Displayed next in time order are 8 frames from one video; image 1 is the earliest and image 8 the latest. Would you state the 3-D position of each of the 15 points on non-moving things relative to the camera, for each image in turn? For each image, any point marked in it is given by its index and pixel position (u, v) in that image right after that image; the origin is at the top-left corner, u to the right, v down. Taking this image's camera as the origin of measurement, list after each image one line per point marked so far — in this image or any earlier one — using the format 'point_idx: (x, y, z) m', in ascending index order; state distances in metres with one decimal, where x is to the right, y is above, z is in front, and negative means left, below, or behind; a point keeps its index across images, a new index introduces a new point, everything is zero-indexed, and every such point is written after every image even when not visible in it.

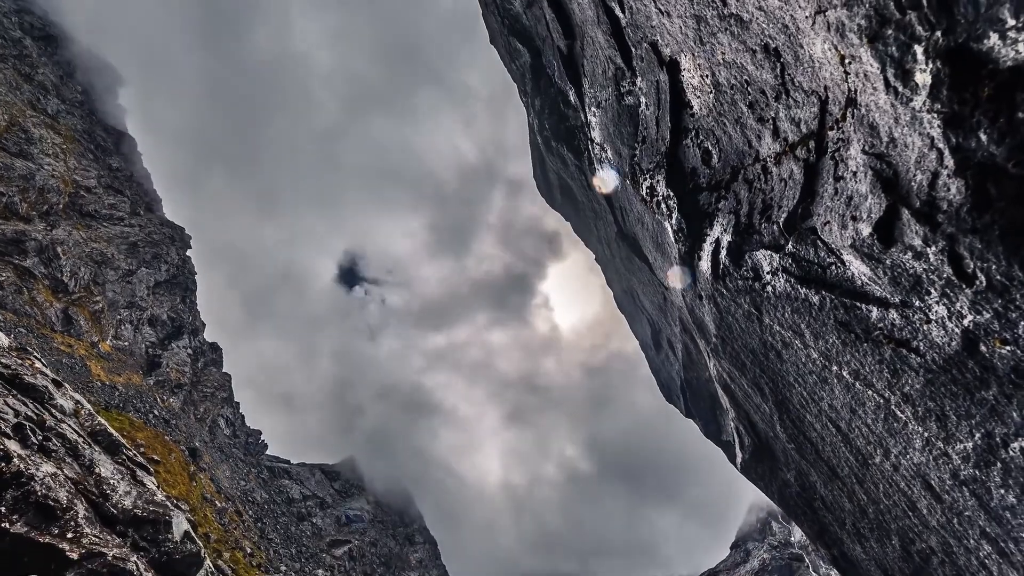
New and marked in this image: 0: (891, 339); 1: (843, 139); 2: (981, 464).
0: (+15.6, -2.1, +18.8) m
1: (+13.8, +6.3, +19.2) m
2: (+17.4, -6.5, +16.9) m
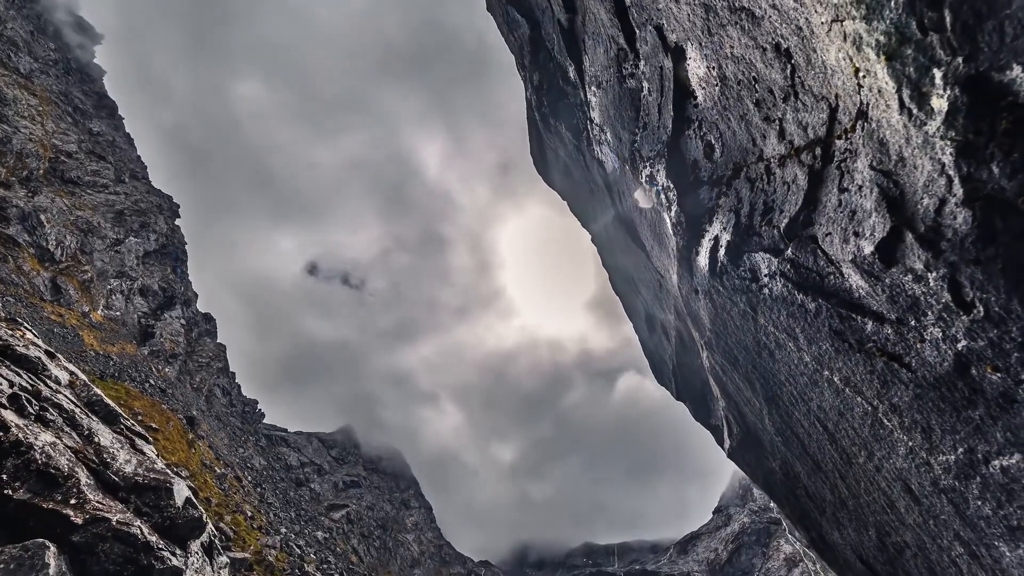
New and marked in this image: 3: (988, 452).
0: (+15.6, -2.7, +19.1) m
1: (+13.9, +5.7, +18.8) m
2: (+17.3, -7.2, +17.6) m
3: (+17.0, -5.8, +16.4) m
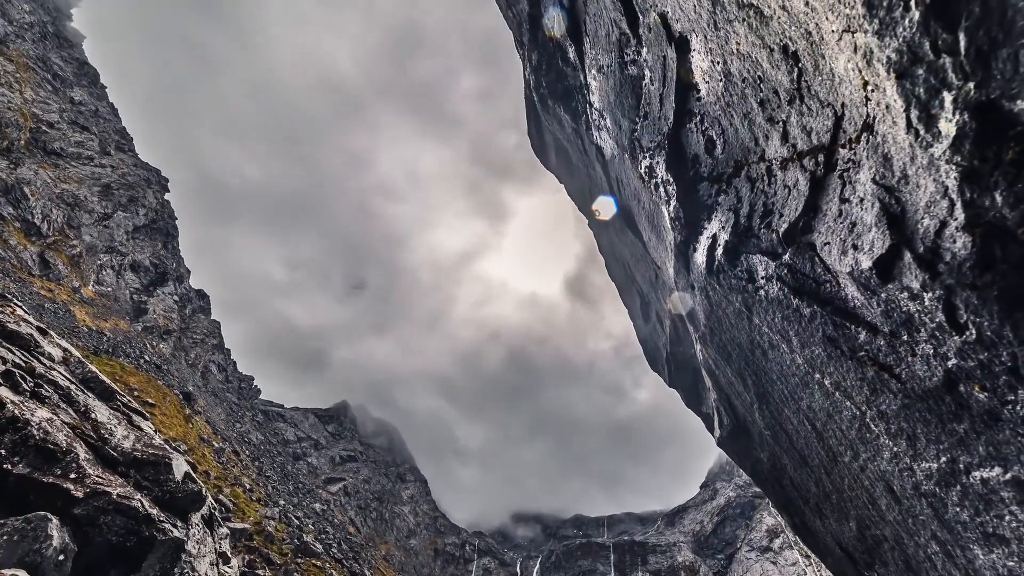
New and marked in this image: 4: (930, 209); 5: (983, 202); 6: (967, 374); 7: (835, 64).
0: (+15.5, -3.1, +19.5) m
1: (+14.0, +5.2, +18.7) m
2: (+17.3, -7.8, +18.3) m
3: (+17.0, -6.5, +17.0) m
4: (+13.9, +2.7, +15.2) m
5: (+14.2, +2.6, +13.8) m
6: (+15.7, -3.0, +15.8) m
7: (+12.9, +8.9, +18.2) m
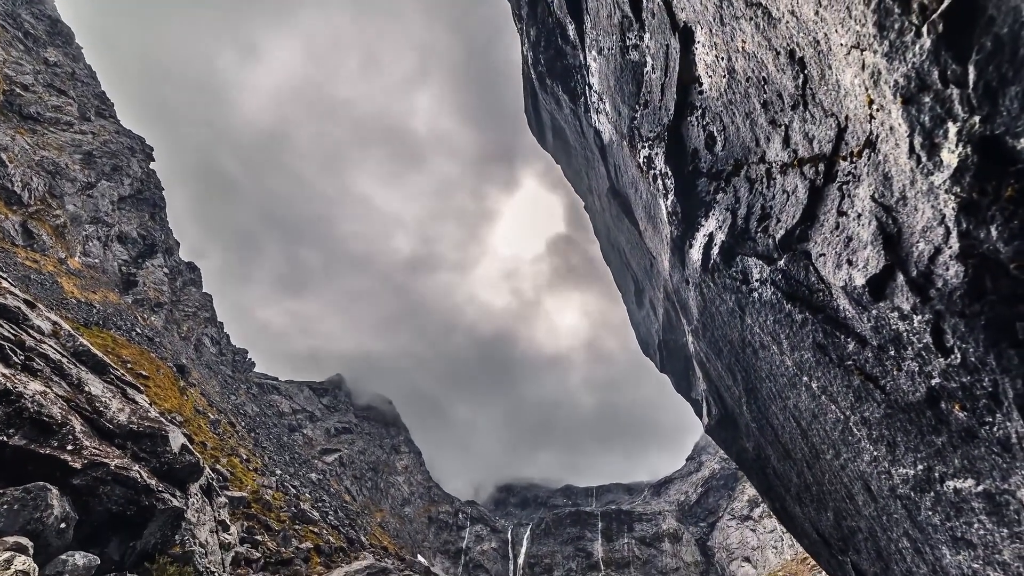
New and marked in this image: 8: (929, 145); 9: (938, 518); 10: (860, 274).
0: (+15.4, -3.7, +20.1) m
1: (+14.0, +4.6, +18.7) m
2: (+17.1, -8.4, +19.3) m
3: (+16.9, -7.2, +17.9) m
4: (+13.9, +1.8, +15.4) m
5: (+14.2, +1.6, +14.0) m
6: (+15.7, -3.8, +16.4) m
7: (+12.9, +8.3, +17.9) m
8: (+13.1, +4.5, +14.3) m
9: (+17.6, -9.5, +18.8) m
10: (+13.8, +0.6, +18.1) m
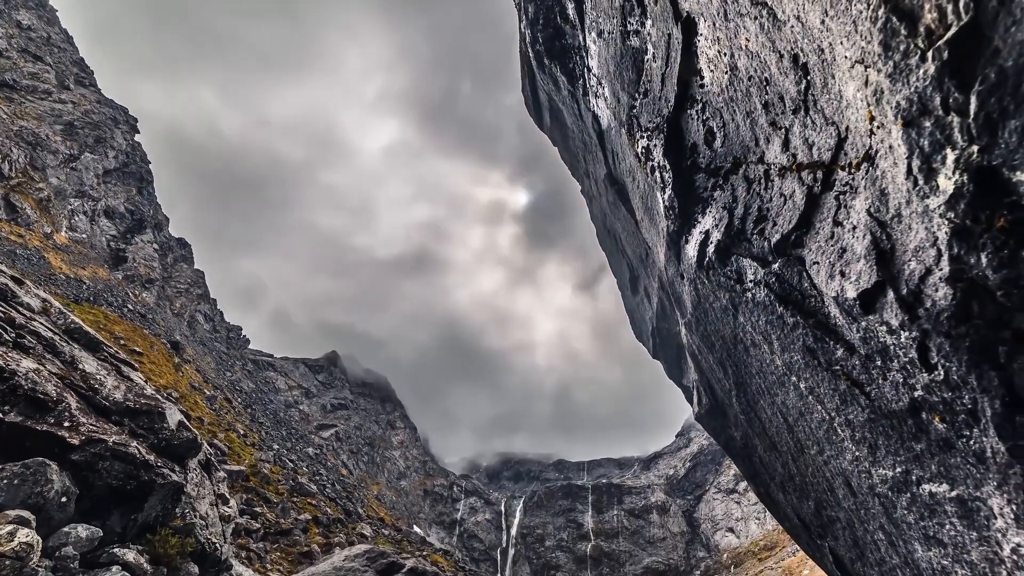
0: (+15.3, -4.1, +20.7) m
1: (+13.9, +4.2, +18.8) m
2: (+17.0, -8.8, +20.2) m
3: (+16.7, -7.7, +18.7) m
4: (+13.9, +1.2, +15.6) m
5: (+14.2, +0.9, +14.2) m
6: (+15.6, -4.4, +17.1) m
7: (+12.9, +7.8, +17.8) m
8: (+13.1, +3.8, +14.4) m
9: (+17.4, -9.9, +19.8) m
10: (+13.7, +0.1, +18.4) m
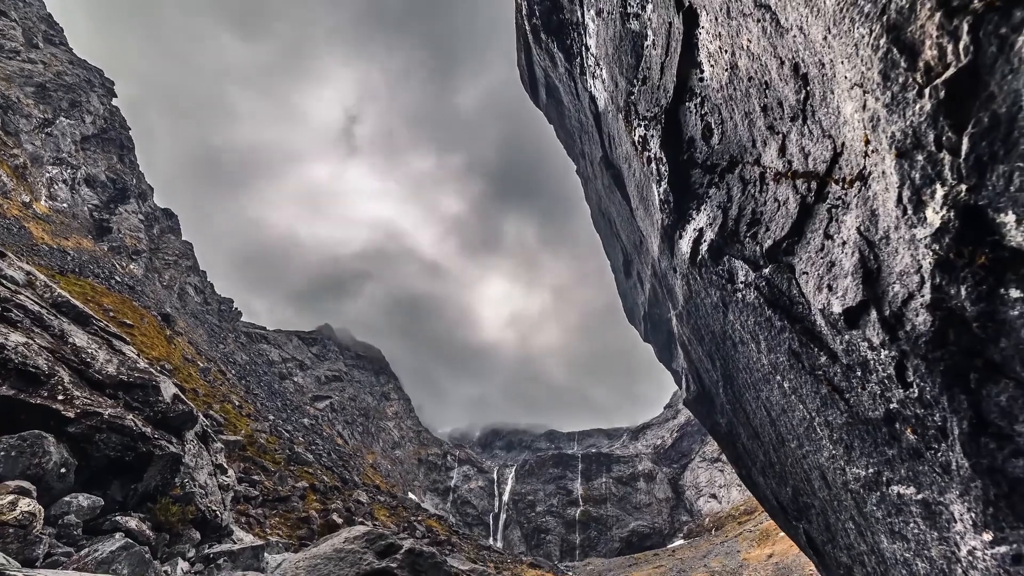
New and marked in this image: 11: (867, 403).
0: (+15.1, -4.5, +21.7) m
1: (+13.8, +3.6, +19.0) m
2: (+16.7, -9.3, +21.5) m
3: (+16.5, -8.3, +20.0) m
4: (+13.8, +0.3, +16.2) m
5: (+14.2, -0.1, +14.8) m
6: (+15.5, -5.1, +18.0) m
7: (+12.8, +7.1, +17.8) m
8: (+13.1, +2.8, +14.7) m
9: (+17.2, -10.4, +21.3) m
10: (+13.6, -0.5, +19.0) m
11: (+15.3, -5.0, +19.7) m
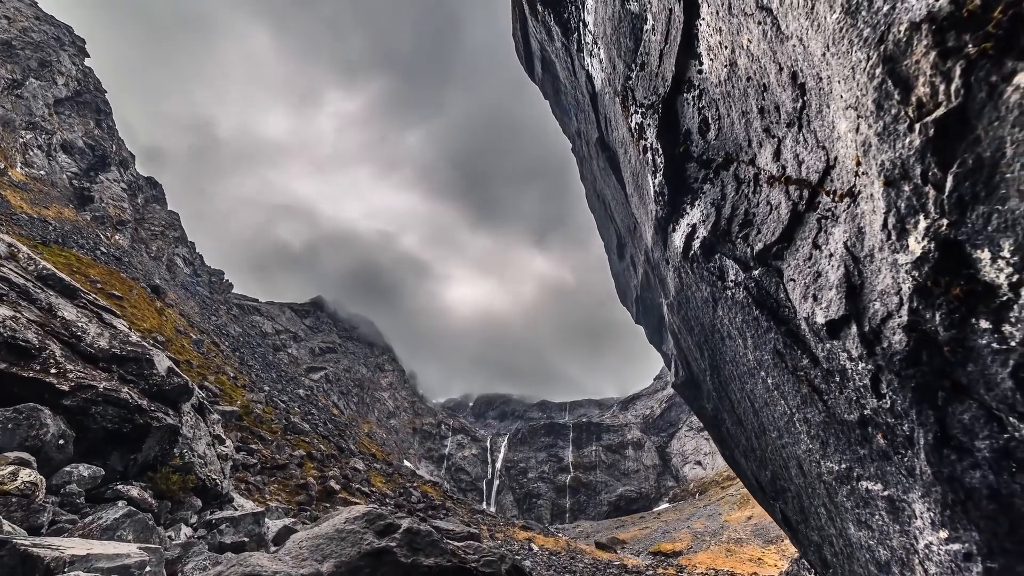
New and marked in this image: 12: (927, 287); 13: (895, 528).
0: (+14.8, -4.8, +22.7) m
1: (+13.6, +3.1, +19.5) m
2: (+16.4, -9.6, +23.0) m
3: (+16.3, -8.7, +21.4) m
4: (+13.7, -0.4, +16.9) m
5: (+14.0, -0.9, +15.5) m
6: (+15.3, -5.7, +19.2) m
7: (+12.7, +6.5, +17.9) m
8: (+12.9, +2.0, +15.2) m
9: (+16.9, -10.7, +22.8) m
10: (+13.4, -1.0, +19.8) m
11: (+15.1, -5.5, +20.9) m
12: (+13.7, +0.1, +15.1) m
13: (+16.7, -10.5, +20.0) m
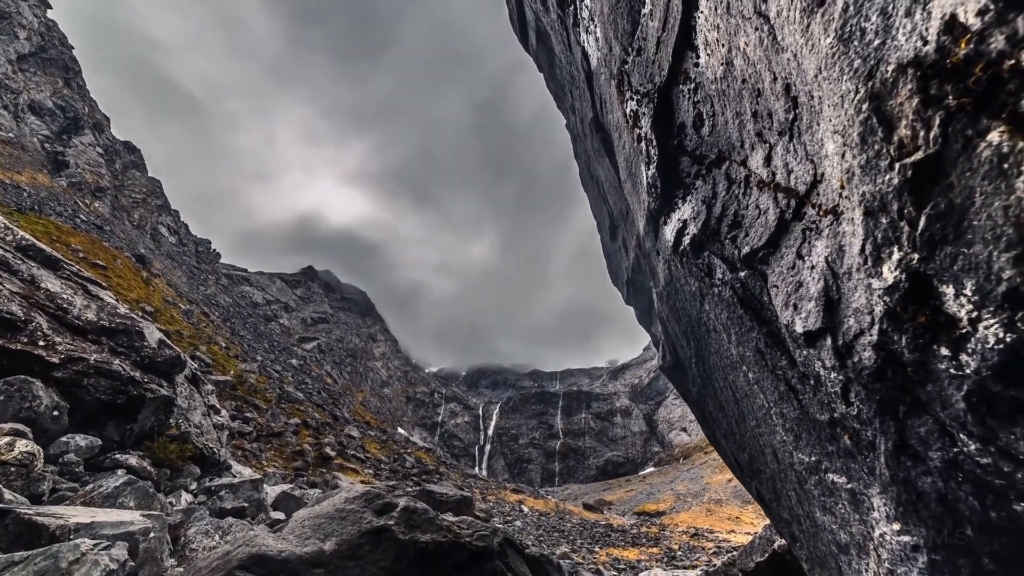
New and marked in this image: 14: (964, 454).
0: (+14.4, -5.0, +24.1) m
1: (+13.3, +2.5, +20.2) m
2: (+16.0, -9.8, +24.8) m
3: (+15.9, -9.0, +23.1) m
4: (+13.4, -1.1, +17.9) m
5: (+13.8, -1.7, +16.6) m
6: (+14.9, -6.2, +20.7) m
7: (+12.4, +5.8, +18.3) m
8: (+12.8, +1.1, +16.0) m
9: (+16.4, -10.9, +24.8) m
10: (+13.1, -1.5, +20.8) m
11: (+14.7, -5.8, +22.3) m
12: (+13.5, -0.8, +16.1) m
13: (+16.4, -10.9, +21.9) m
14: (+15.3, -5.6, +15.5) m
